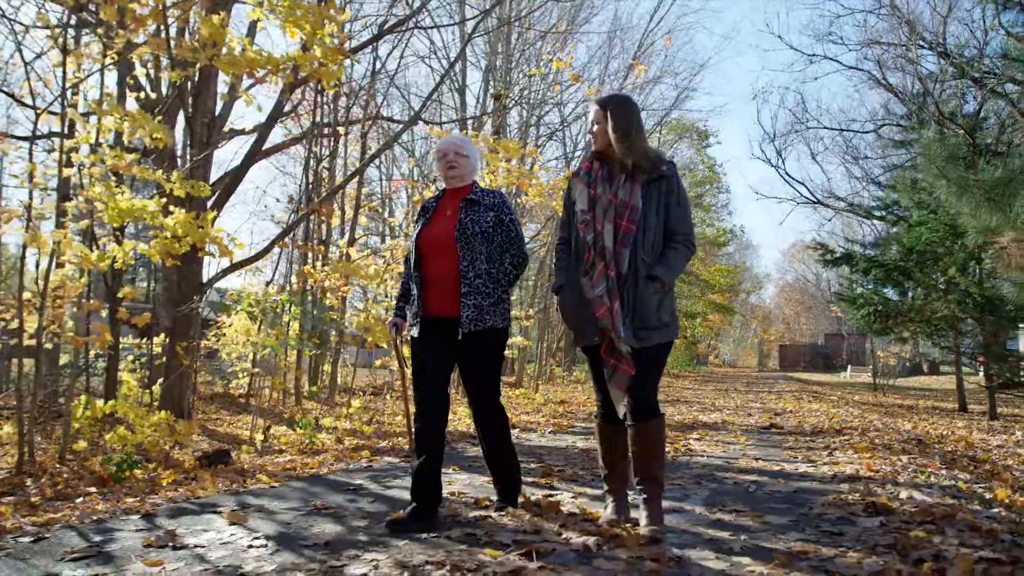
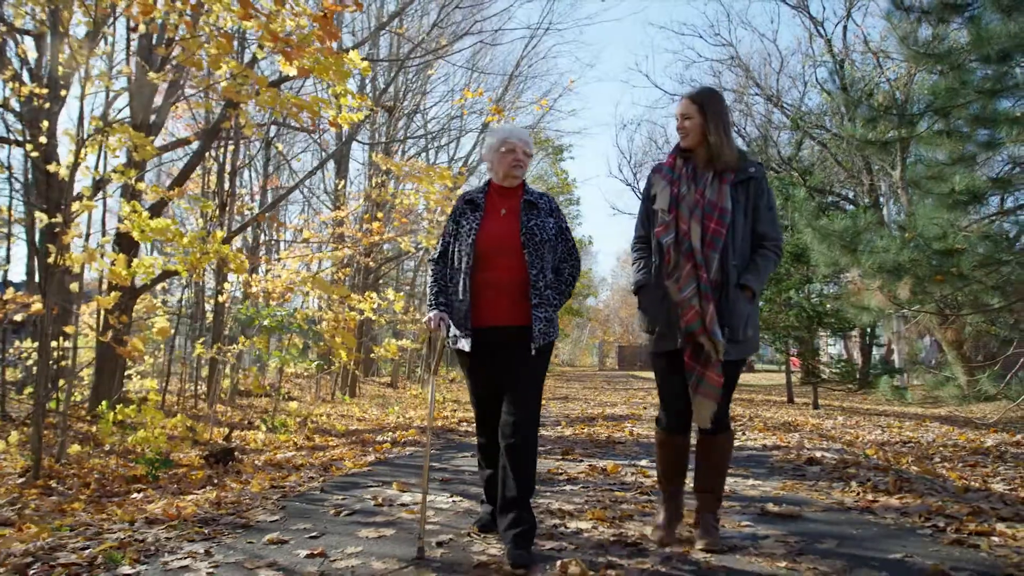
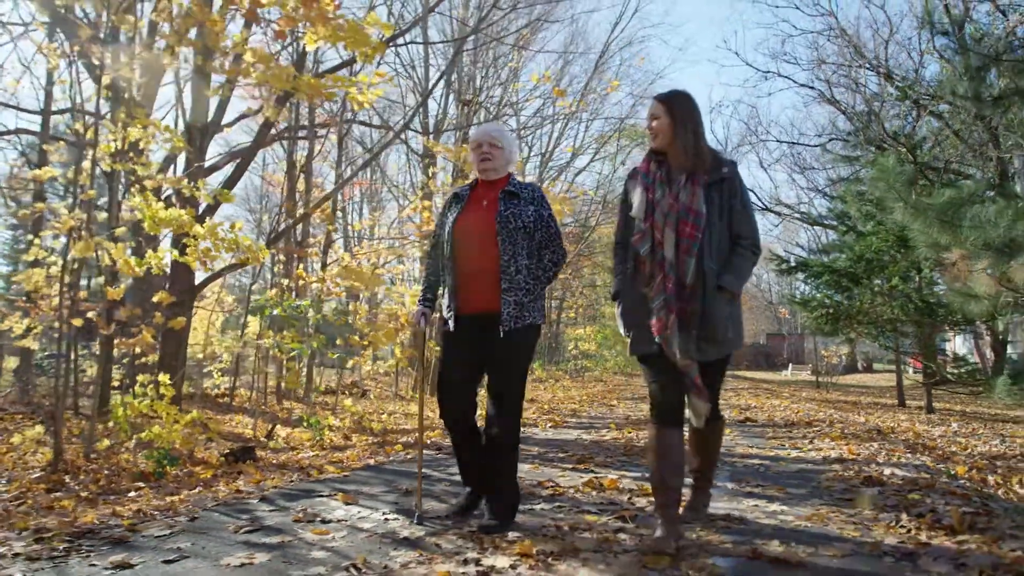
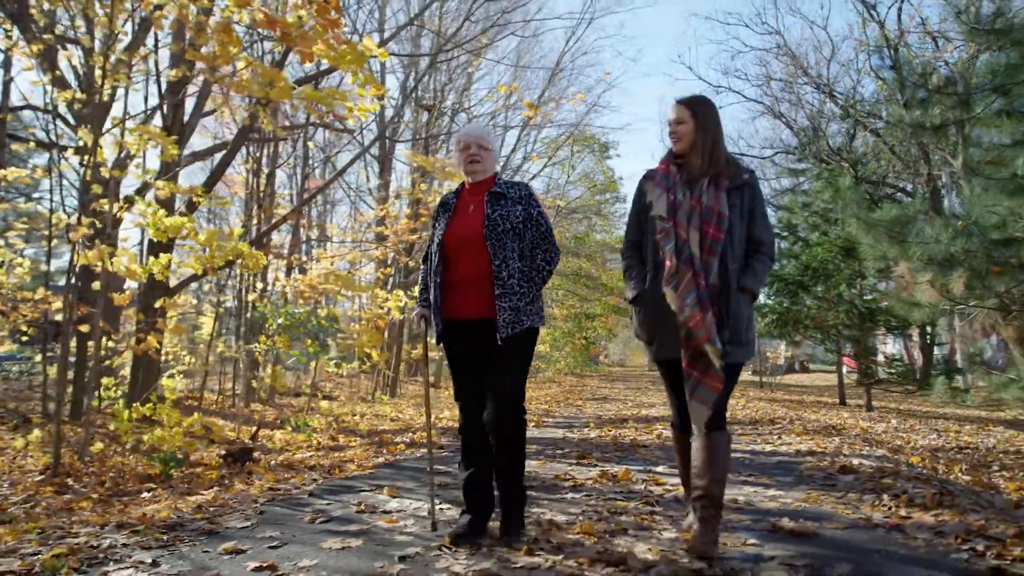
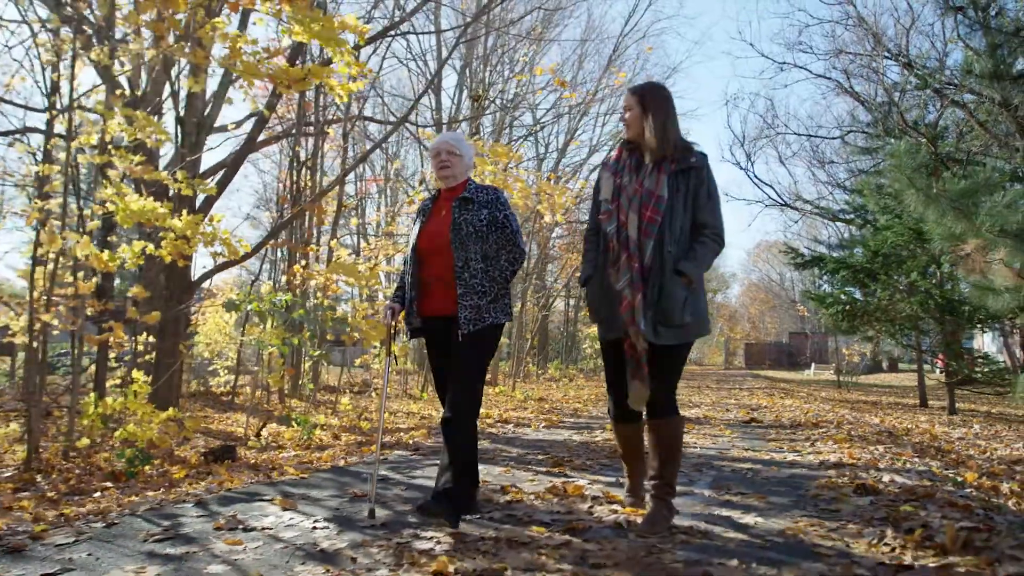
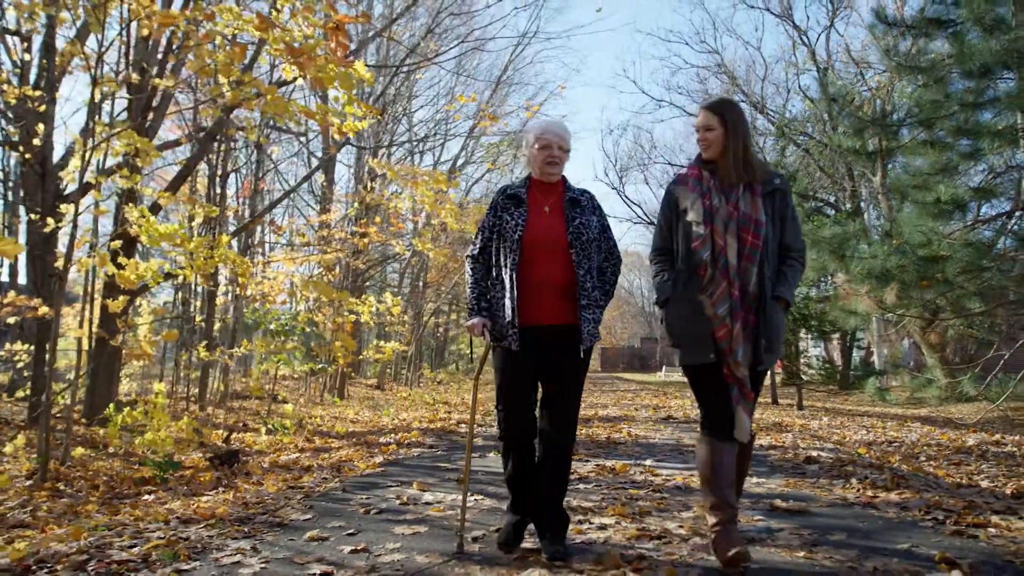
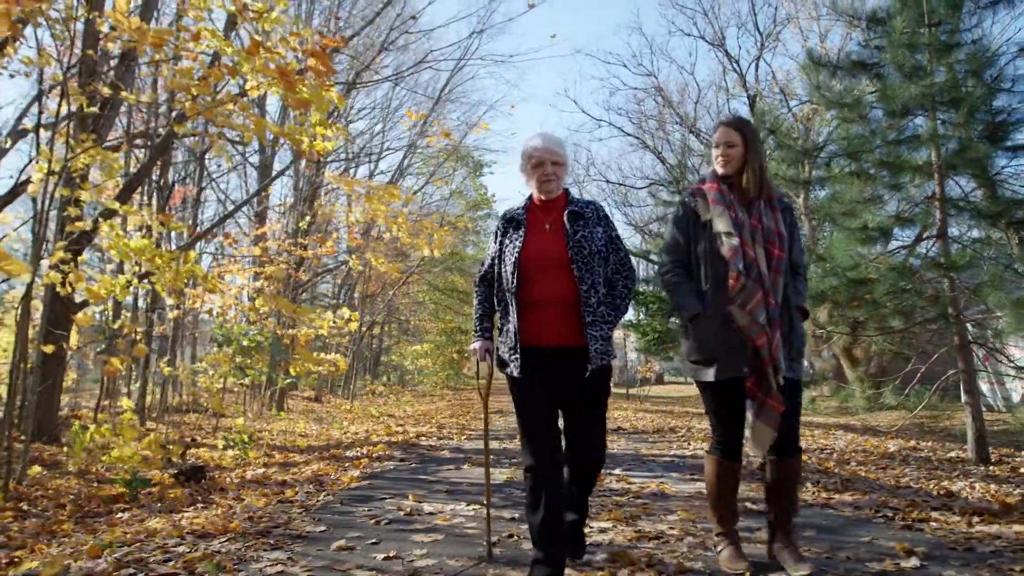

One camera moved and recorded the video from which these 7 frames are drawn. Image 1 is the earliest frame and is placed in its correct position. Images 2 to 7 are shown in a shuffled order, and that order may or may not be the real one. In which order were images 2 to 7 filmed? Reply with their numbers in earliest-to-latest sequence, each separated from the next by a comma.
5, 3, 4, 2, 6, 7
